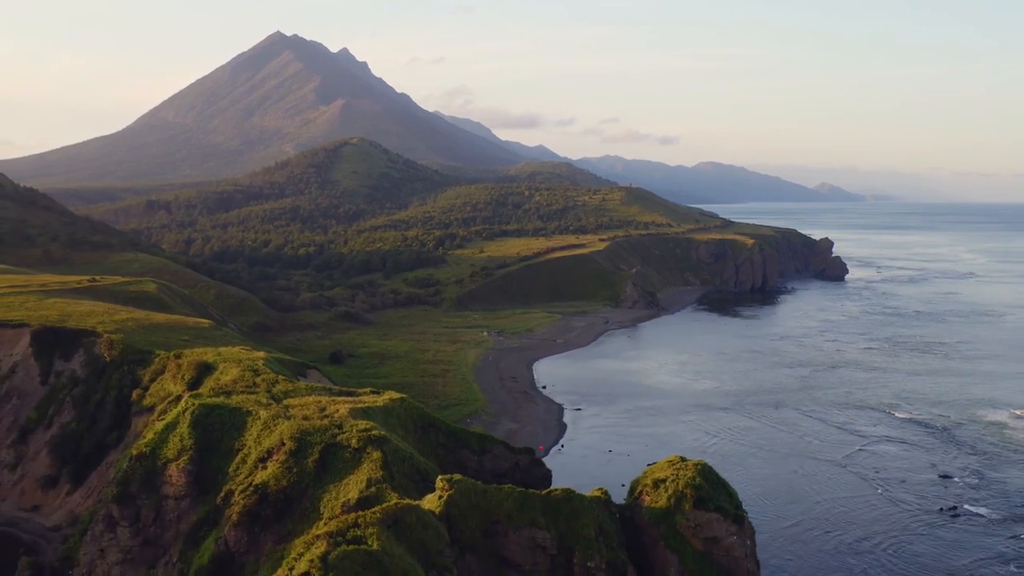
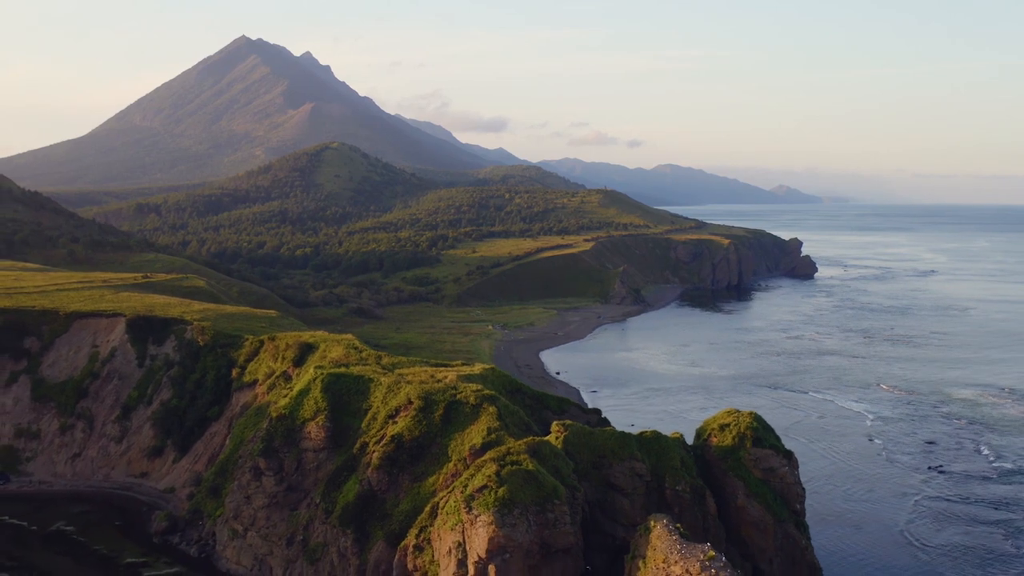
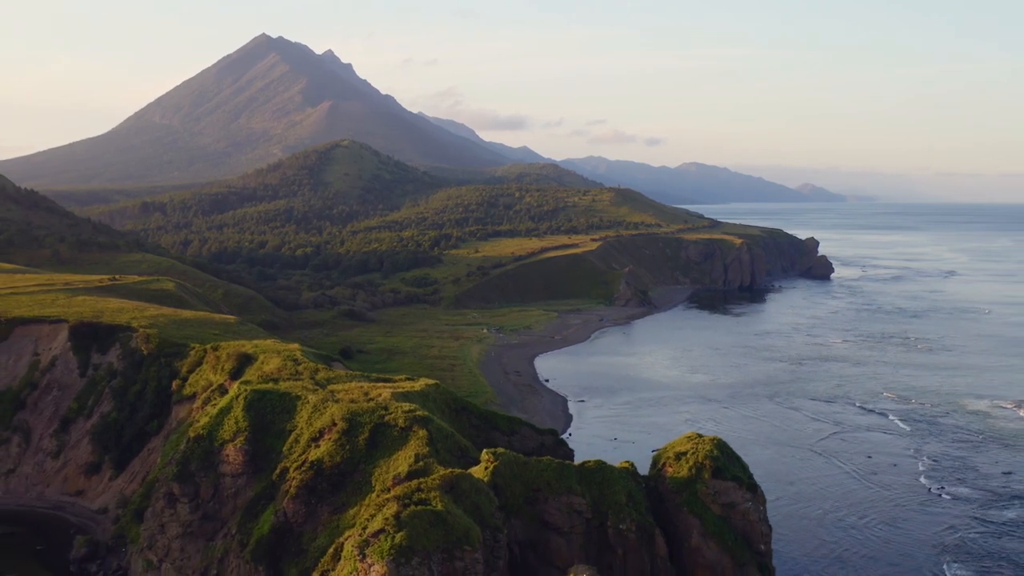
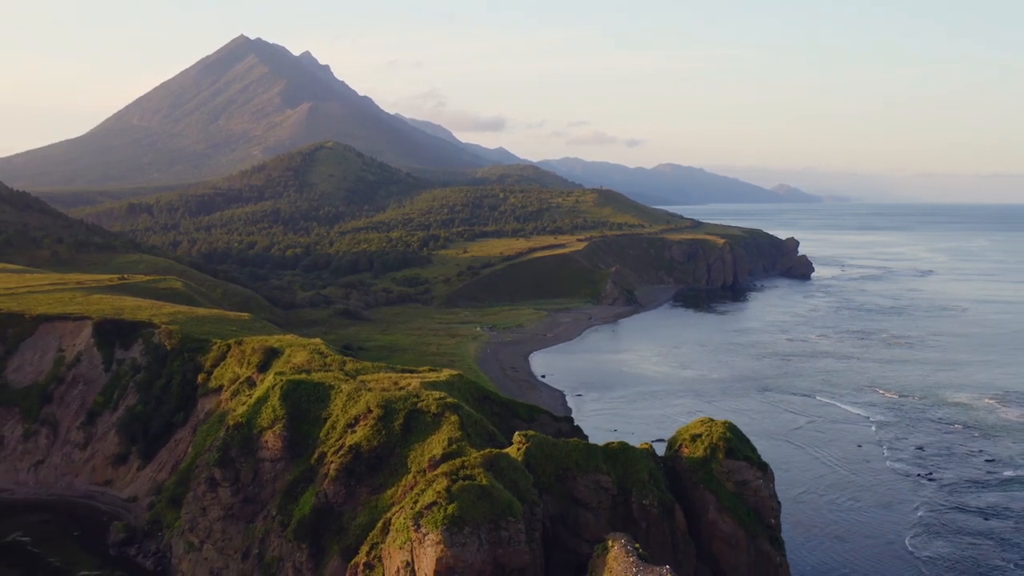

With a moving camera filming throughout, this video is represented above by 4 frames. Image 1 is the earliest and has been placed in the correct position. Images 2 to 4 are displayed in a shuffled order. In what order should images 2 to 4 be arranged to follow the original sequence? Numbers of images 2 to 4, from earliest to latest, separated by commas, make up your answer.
3, 4, 2
